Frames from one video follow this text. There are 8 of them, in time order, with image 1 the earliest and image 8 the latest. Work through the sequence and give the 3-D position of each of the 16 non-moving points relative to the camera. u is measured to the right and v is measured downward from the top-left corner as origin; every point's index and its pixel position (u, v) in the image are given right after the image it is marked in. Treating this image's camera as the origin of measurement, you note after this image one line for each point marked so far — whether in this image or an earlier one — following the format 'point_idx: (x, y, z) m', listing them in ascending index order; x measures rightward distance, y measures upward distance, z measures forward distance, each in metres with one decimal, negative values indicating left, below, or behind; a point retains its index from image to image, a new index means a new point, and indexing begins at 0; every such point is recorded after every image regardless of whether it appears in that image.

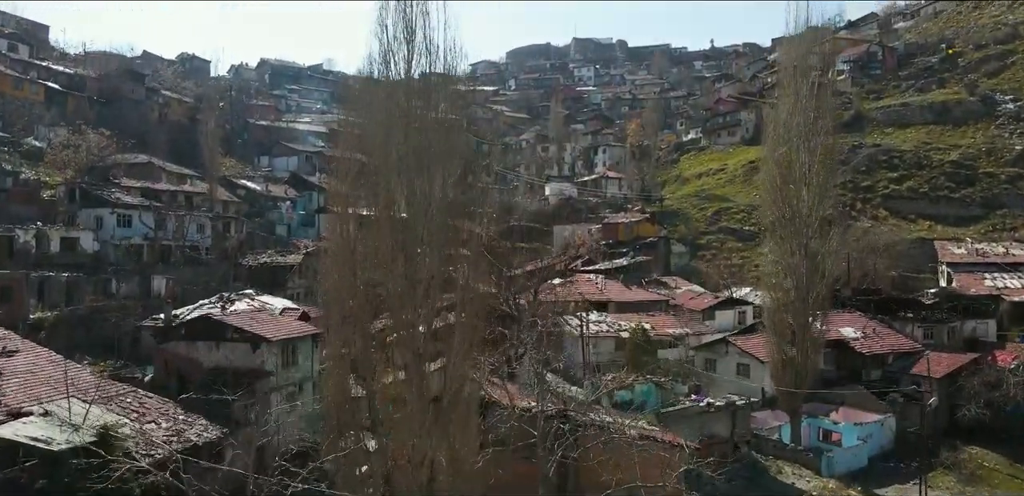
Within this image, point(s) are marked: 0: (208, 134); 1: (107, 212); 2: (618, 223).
0: (-8.4, +3.1, +16.9) m
1: (-6.9, +0.6, +10.6) m
2: (+3.0, +0.7, +17.4) m
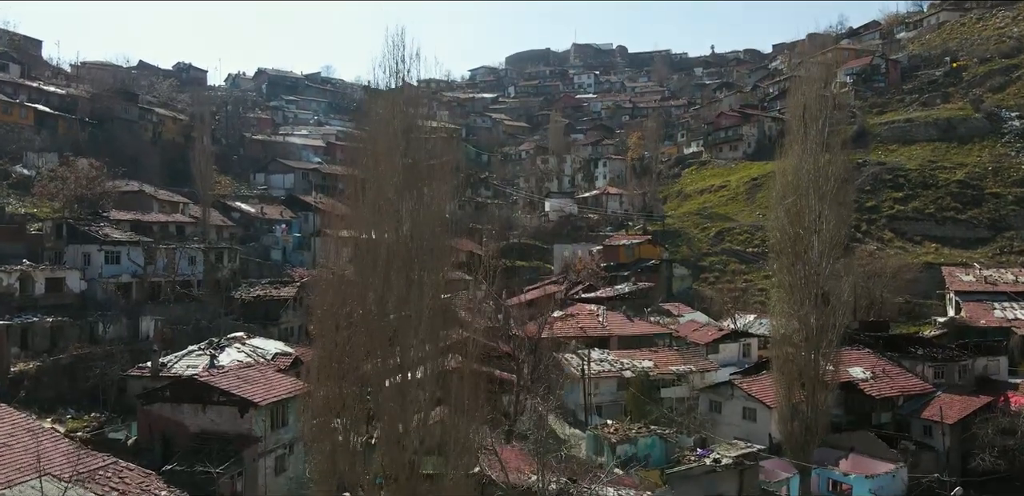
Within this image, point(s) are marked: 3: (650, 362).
0: (-8.4, +2.5, +16.6) m
1: (-6.9, 0.0, +10.3) m
2: (+3.0, +0.1, +17.1) m
3: (+2.4, -2.0, +10.8) m
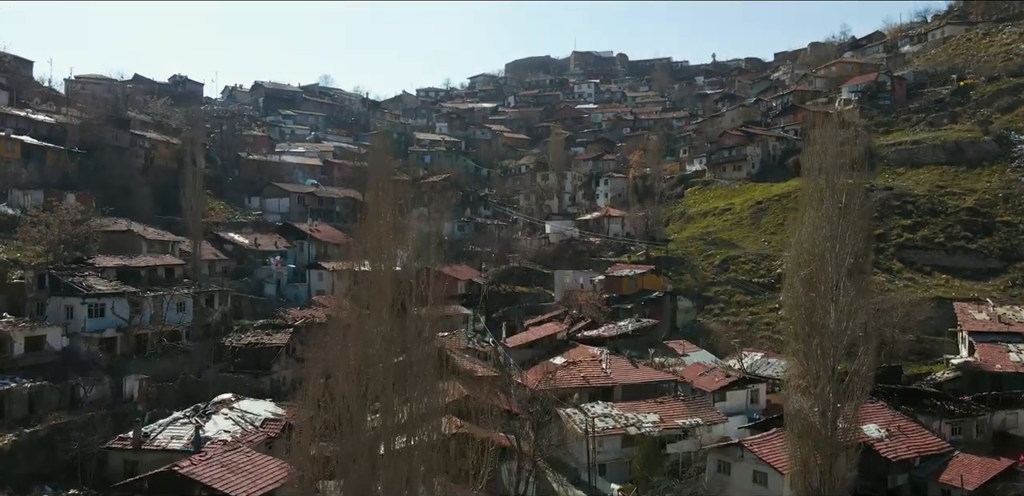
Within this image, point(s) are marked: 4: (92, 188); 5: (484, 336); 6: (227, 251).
0: (-8.4, +1.7, +16.2) m
1: (-6.9, -0.8, +9.9) m
2: (+3.0, -0.8, +16.7) m
3: (+2.4, -2.8, +10.4) m
4: (-10.5, +1.5, +15.6) m
5: (-0.7, -2.2, +15.1) m
6: (-7.3, -0.1, +15.9) m
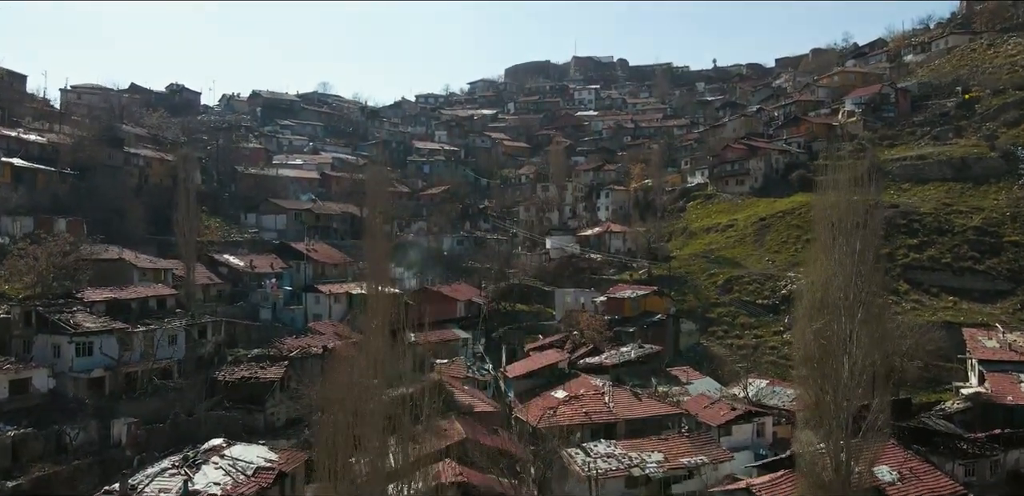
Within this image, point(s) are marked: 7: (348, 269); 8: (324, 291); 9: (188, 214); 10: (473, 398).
0: (-8.4, +1.1, +15.9) m
1: (-6.9, -1.4, +9.6) m
2: (+3.0, -1.3, +16.4) m
3: (+2.4, -3.4, +10.1) m
4: (-10.5, +0.9, +15.3) m
5: (-0.7, -2.7, +14.8) m
6: (-7.3, -0.6, +15.6) m
7: (-4.7, -0.6, +17.7) m
8: (-4.6, -1.0, +15.2) m
9: (-7.6, +0.8, +14.6) m
10: (-0.7, -2.7, +11.4) m
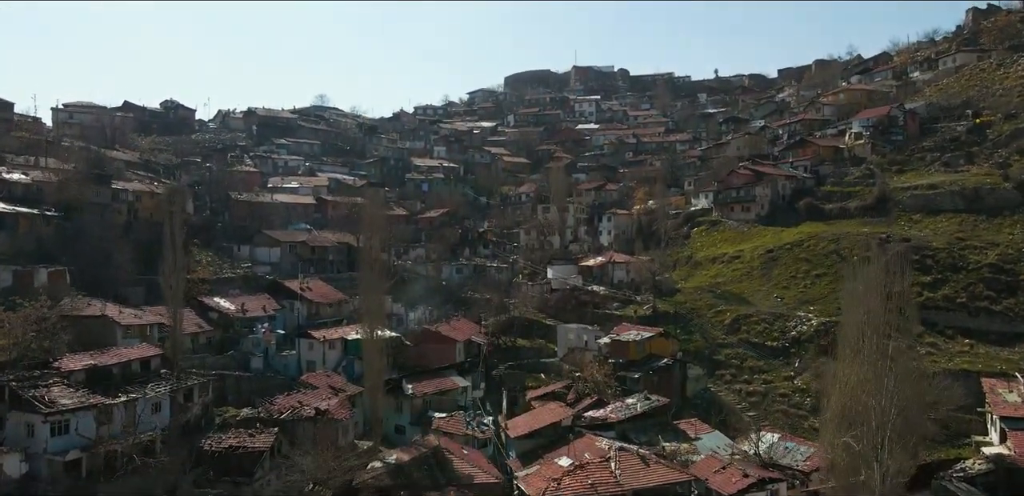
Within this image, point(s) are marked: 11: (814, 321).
0: (-8.4, +0.1, +15.4) m
1: (-6.9, -2.5, +9.0) m
2: (+3.0, -2.4, +15.9) m
3: (+2.4, -4.4, +9.5) m
4: (-10.5, -0.2, +14.7) m
5: (-0.7, -3.8, +14.3) m
6: (-7.2, -1.7, +15.0) m
7: (-4.6, -1.6, +17.2) m
8: (-4.6, -2.1, +14.7) m
9: (-7.5, -0.3, +14.0) m
10: (-0.7, -3.8, +10.9) m
11: (+7.9, -1.9, +16.4) m
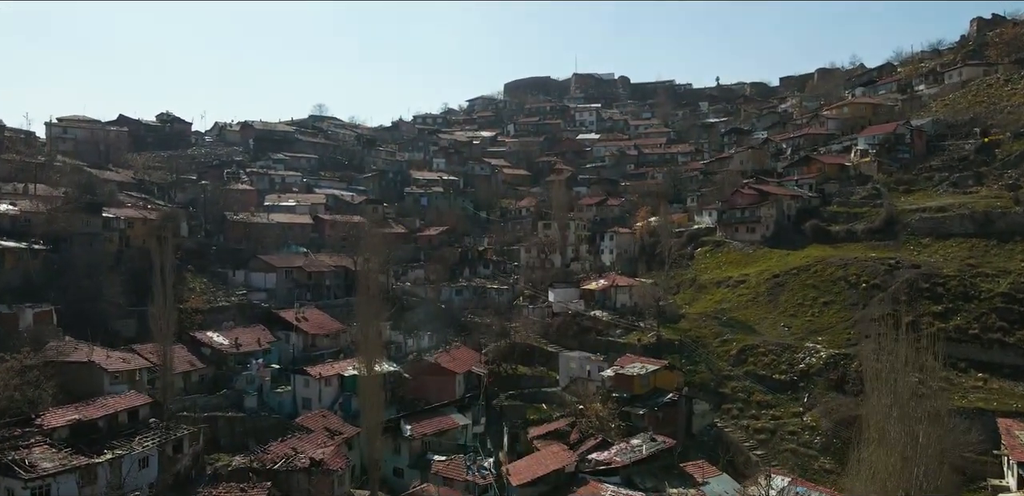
0: (-8.4, -0.7, +14.9) m
1: (-6.8, -3.2, +8.6) m
2: (+3.0, -3.1, +15.5) m
3: (+2.5, -5.2, +9.1) m
4: (-10.5, -1.0, +14.3) m
5: (-0.6, -4.6, +13.8) m
6: (-7.2, -2.5, +14.6) m
7: (-4.6, -2.4, +16.8) m
8: (-4.6, -2.9, +14.3) m
9: (-7.5, -1.0, +13.6) m
10: (-0.7, -4.6, +10.5) m
11: (+8.0, -2.7, +16.0) m
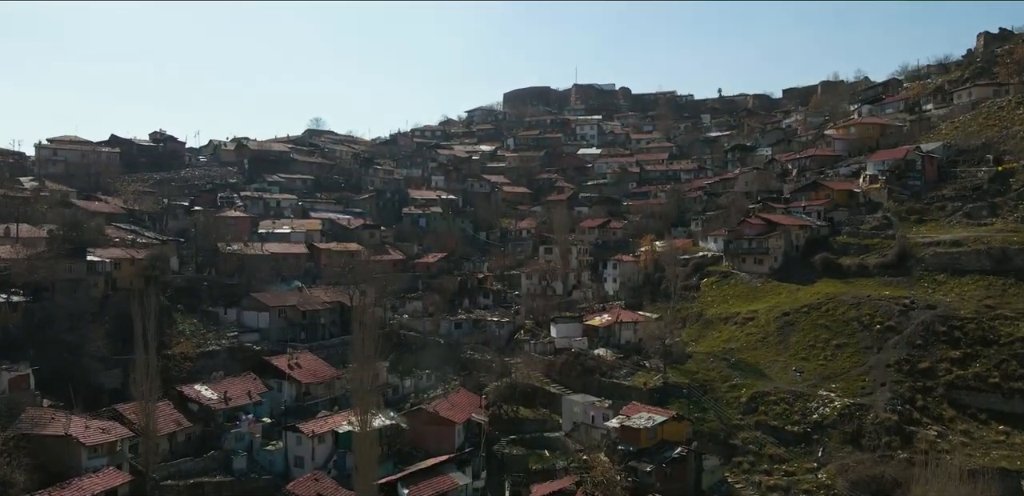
0: (-8.3, -1.9, +14.3) m
1: (-6.8, -4.4, +8.0) m
2: (+3.0, -4.3, +14.8) m
3: (+2.5, -6.3, +8.5) m
4: (-10.4, -2.1, +13.7) m
5: (-0.6, -5.7, +13.2) m
6: (-7.2, -3.6, +14.0) m
7: (-4.6, -3.6, +16.1) m
8: (-4.5, -4.0, +13.6) m
9: (-7.5, -2.2, +13.0) m
10: (-0.6, -5.7, +9.8) m
11: (+8.0, -3.8, +15.4) m
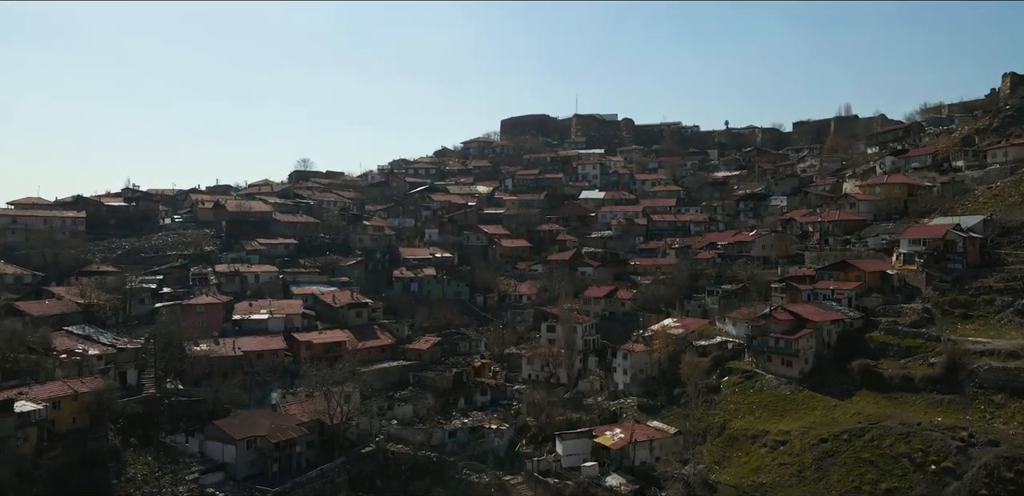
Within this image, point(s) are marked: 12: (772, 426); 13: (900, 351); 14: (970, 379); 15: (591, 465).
0: (-8.3, -5.1, +12.0) m
1: (-6.7, -7.6, +5.7) m
2: (+3.1, -7.4, +12.6) m
3: (+2.6, -9.4, +6.2) m
4: (-10.4, -5.3, +11.4) m
5: (-0.5, -8.8, +11.0) m
6: (-7.1, -6.8, +11.7) m
7: (-4.5, -6.7, +13.8) m
8: (-4.5, -7.2, +11.4) m
9: (-7.4, -5.4, +10.7) m
10: (-0.5, -8.9, +7.6) m
11: (+8.1, -6.9, +13.1) m
12: (+7.4, -5.1, +17.9) m
13: (+11.8, -3.1, +18.9) m
14: (+12.6, -3.6, +17.1) m
15: (+2.2, -6.1, +17.7) m
